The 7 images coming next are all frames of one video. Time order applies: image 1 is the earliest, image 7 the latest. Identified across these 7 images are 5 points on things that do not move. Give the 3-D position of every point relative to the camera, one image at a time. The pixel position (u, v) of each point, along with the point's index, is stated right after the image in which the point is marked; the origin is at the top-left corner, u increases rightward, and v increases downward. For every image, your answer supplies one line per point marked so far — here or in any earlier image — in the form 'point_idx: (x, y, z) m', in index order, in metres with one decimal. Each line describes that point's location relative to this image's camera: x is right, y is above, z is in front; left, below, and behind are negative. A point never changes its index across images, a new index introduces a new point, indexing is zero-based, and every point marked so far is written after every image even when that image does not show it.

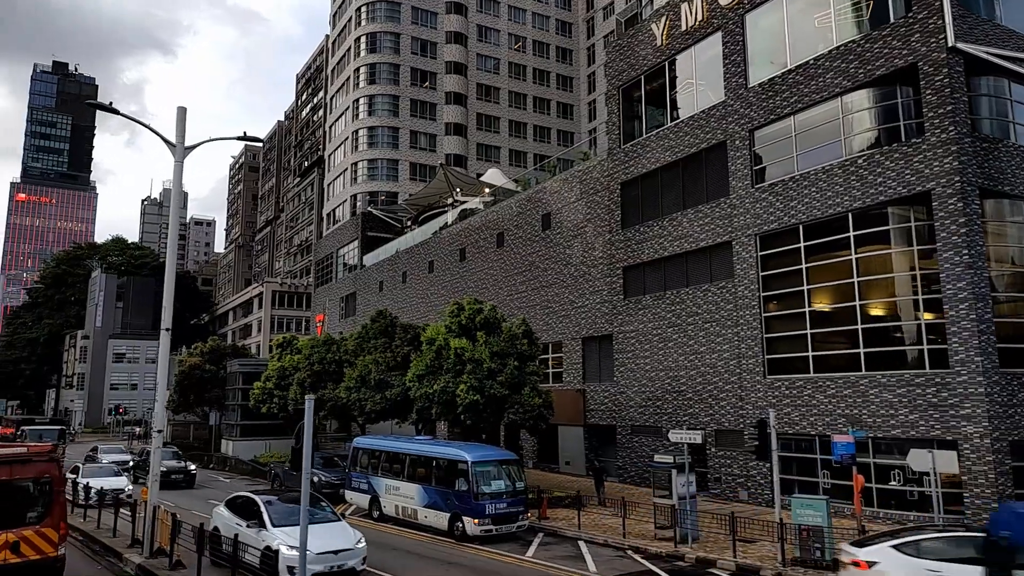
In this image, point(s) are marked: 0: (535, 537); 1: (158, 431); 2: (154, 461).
0: (+0.6, -6.4, +18.9) m
1: (-7.3, -2.9, +15.0) m
2: (-7.3, -3.5, +14.9) m
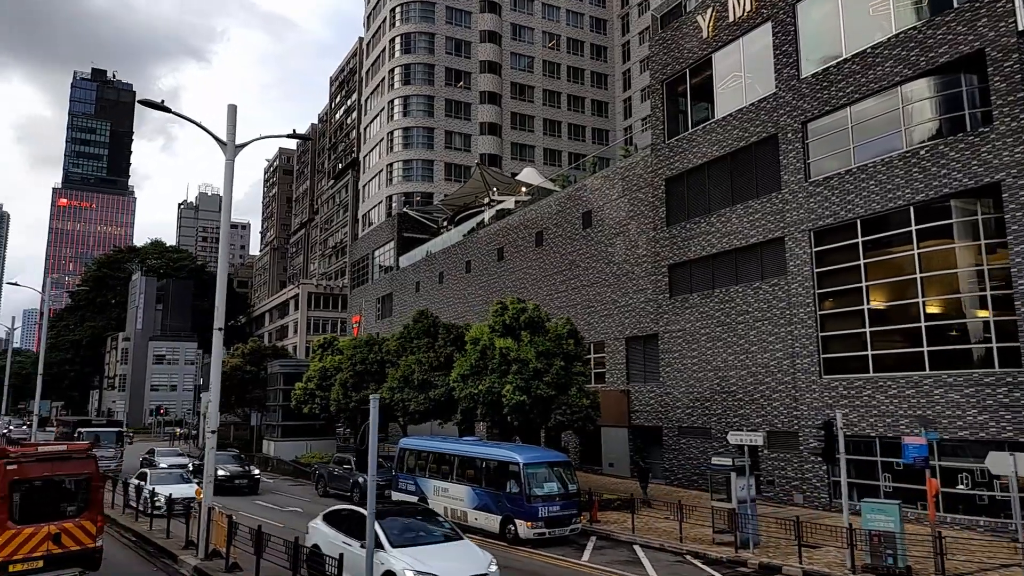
0: (+1.9, -6.4, +18.5) m
1: (-6.1, -2.9, +14.9) m
2: (-6.2, -3.5, +14.8) m
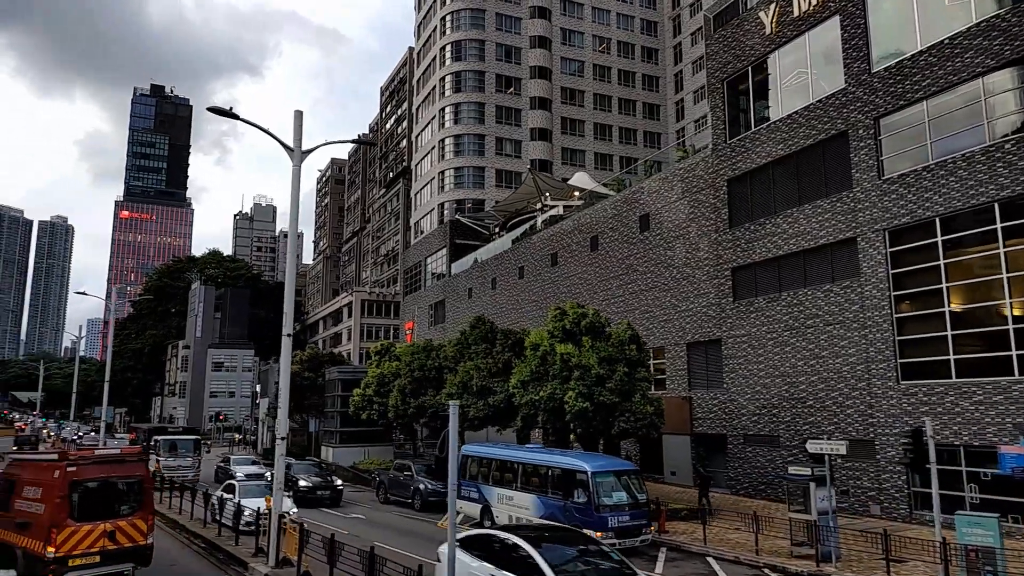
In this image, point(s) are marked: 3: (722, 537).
0: (+3.6, -6.5, +18.0) m
1: (-4.7, -3.0, +15.0) m
2: (-4.8, -3.7, +14.9) m
3: (+5.3, -6.3, +18.5) m
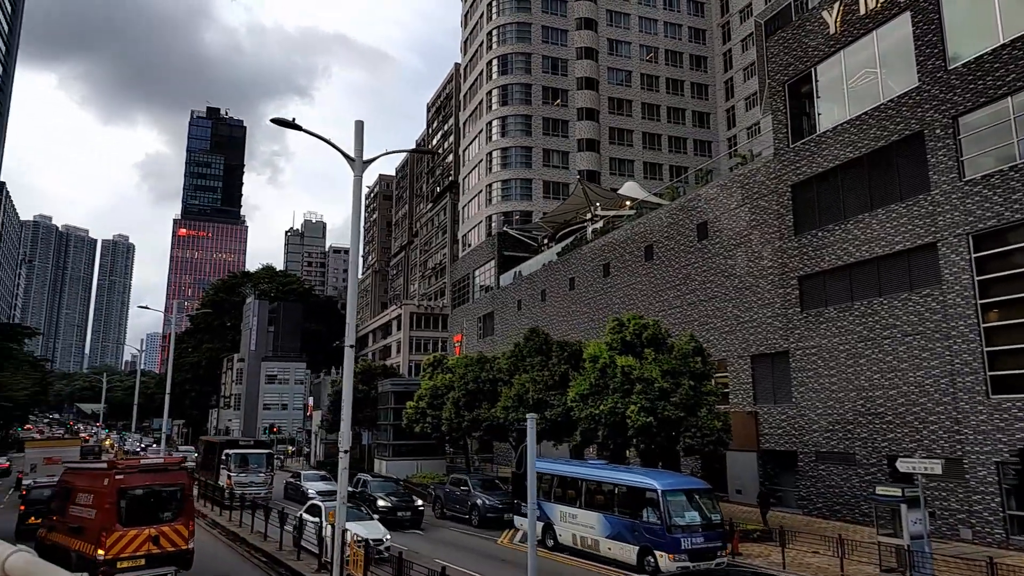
0: (+5.1, -6.7, +17.0) m
1: (-3.3, -3.2, +14.6) m
2: (-3.4, -3.9, +14.5) m
3: (+6.9, -6.5, +17.5) m
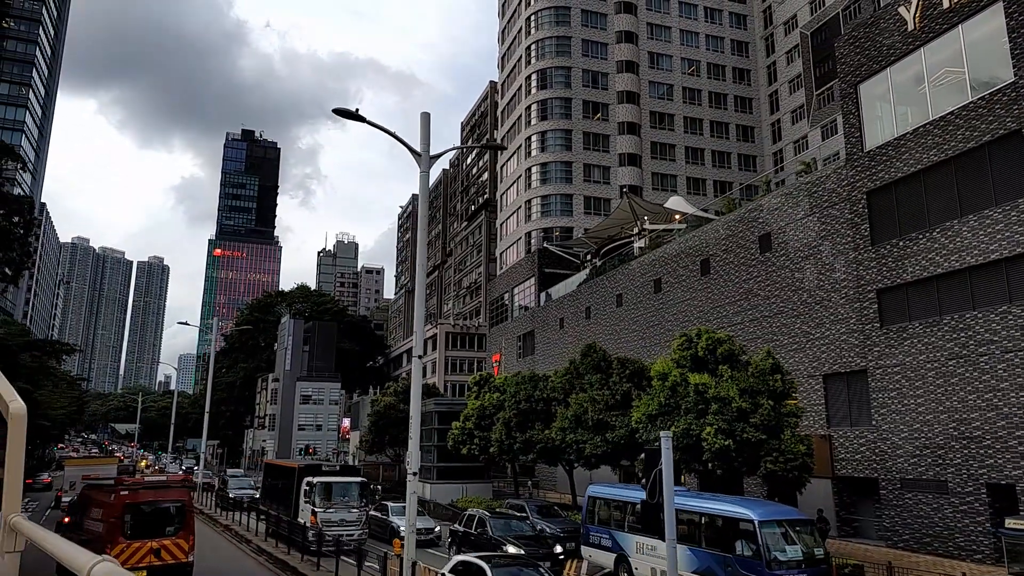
0: (+6.8, -6.9, +15.2) m
1: (-1.8, -3.4, +13.2) m
2: (-1.8, -4.0, +13.1) m
3: (+8.6, -6.7, +15.6) m
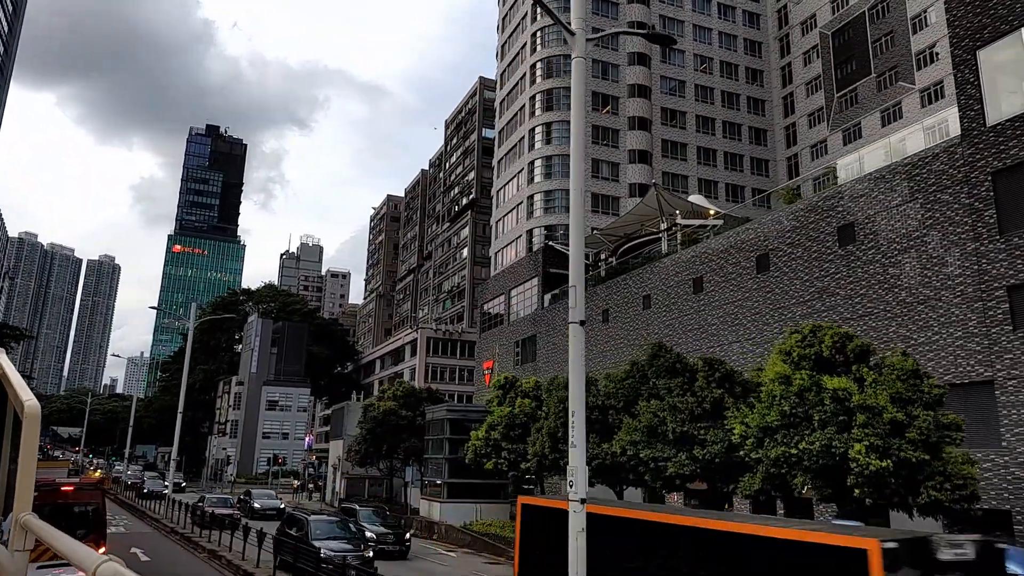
0: (+9.1, -6.3, +10.8) m
1: (+0.8, -2.5, +8.4) m
2: (+0.7, -3.1, +8.2) m
3: (+10.9, -6.3, +11.3) m
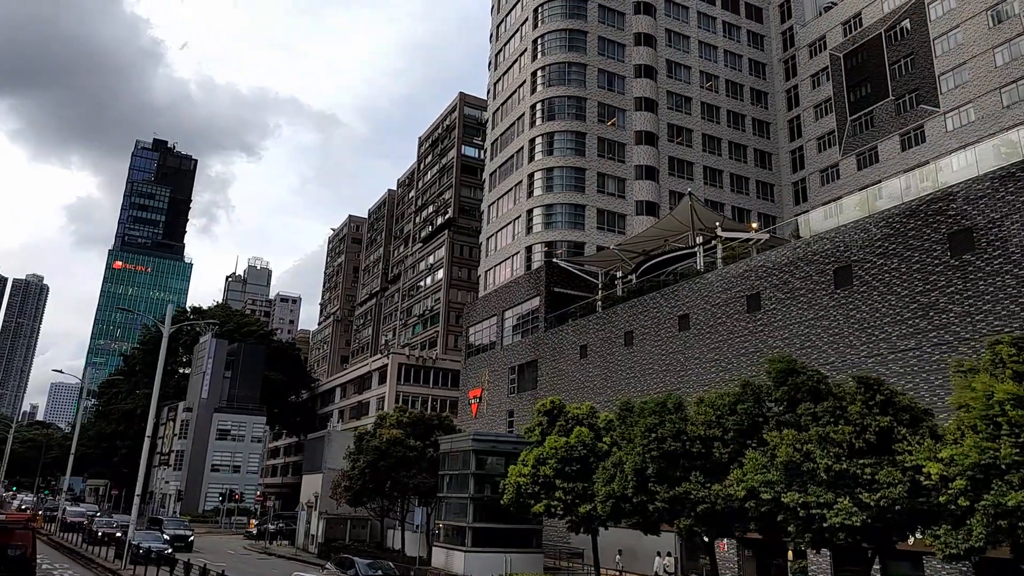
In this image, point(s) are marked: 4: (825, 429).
0: (+12.3, -5.9, +6.4) m
1: (+4.3, -1.7, +3.6) m
2: (+4.2, -2.4, +3.4) m
3: (+14.0, -5.9, +7.1) m
4: (+7.3, -3.3, +17.2) m
